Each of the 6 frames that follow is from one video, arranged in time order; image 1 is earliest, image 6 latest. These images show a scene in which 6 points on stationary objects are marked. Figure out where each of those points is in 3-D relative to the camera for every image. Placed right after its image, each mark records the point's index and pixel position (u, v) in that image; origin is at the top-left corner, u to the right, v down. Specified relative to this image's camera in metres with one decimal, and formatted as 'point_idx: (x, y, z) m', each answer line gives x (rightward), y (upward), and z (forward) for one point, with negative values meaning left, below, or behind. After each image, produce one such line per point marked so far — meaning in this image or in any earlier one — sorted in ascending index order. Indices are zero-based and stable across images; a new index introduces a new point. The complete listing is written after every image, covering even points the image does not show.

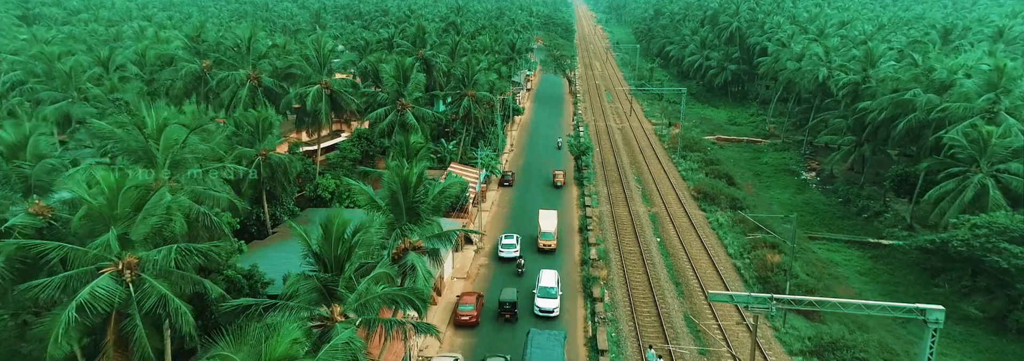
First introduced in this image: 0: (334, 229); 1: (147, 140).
0: (-4.1, -1.3, +13.4) m
1: (-9.0, +1.0, +14.6) m
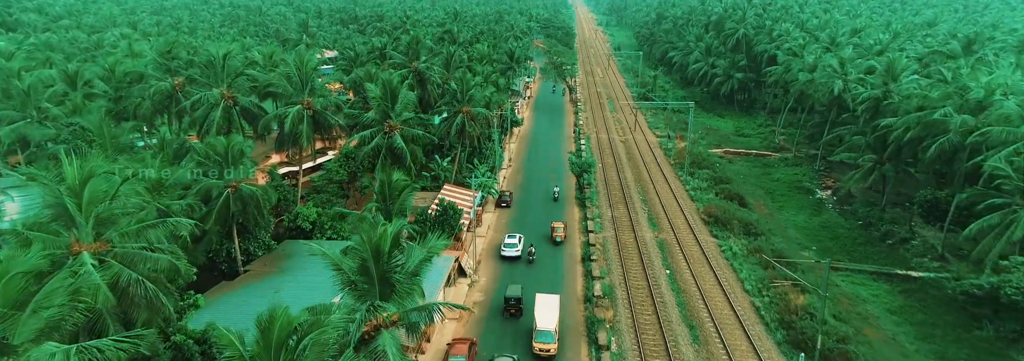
0: (-4.3, -2.6, +10.9) m
1: (-9.1, -0.3, +12.2) m
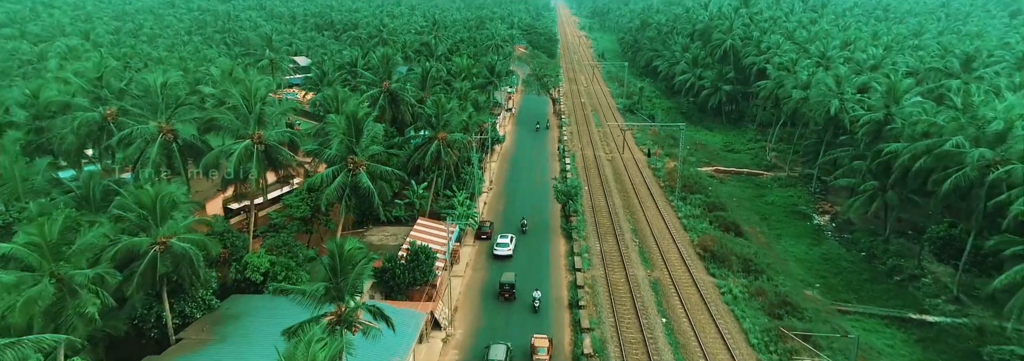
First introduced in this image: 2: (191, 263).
0: (-4.6, -4.3, +7.9) m
1: (-9.5, -2.0, +9.0) m
2: (-10.2, -2.6, +18.8) m
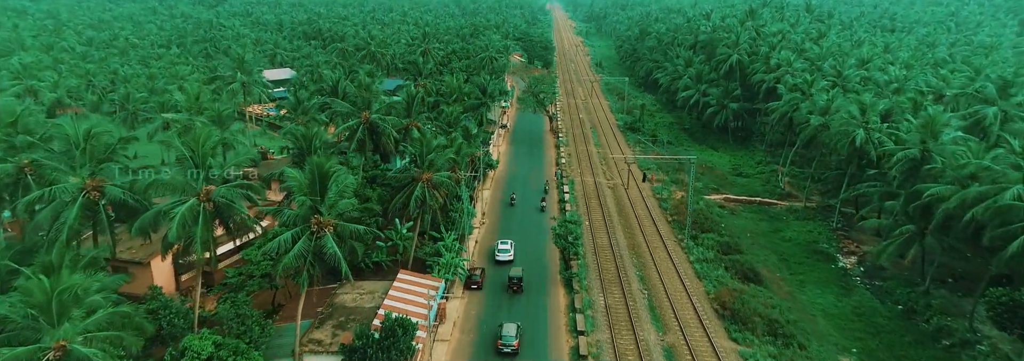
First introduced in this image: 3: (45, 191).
0: (-4.7, -6.5, +3.9) m
1: (-9.7, -4.2, +5.0) m
2: (-10.4, -4.8, +14.8) m
3: (-15.2, -0.3, +19.2) m
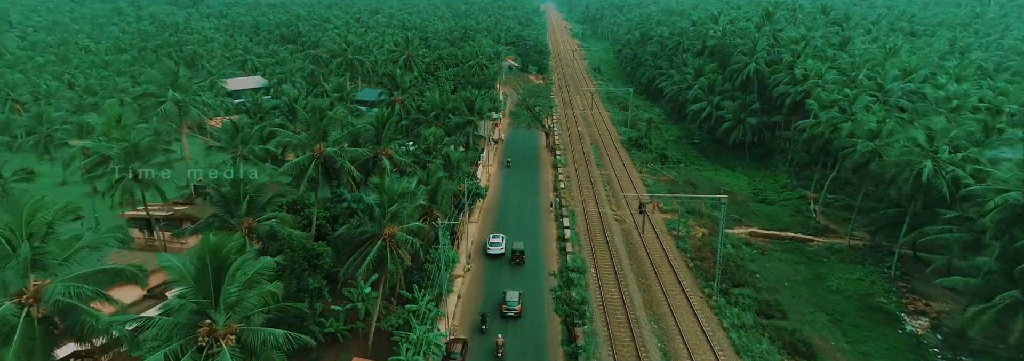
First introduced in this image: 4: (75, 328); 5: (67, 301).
0: (-4.9, -8.6, -3.1) m
1: (-9.8, -6.4, -2.1) m
2: (-10.6, -7.0, +7.7) m
3: (-15.5, -2.5, +12.1) m
4: (-10.4, -3.6, +14.1) m
5: (-10.4, -2.9, +13.8) m
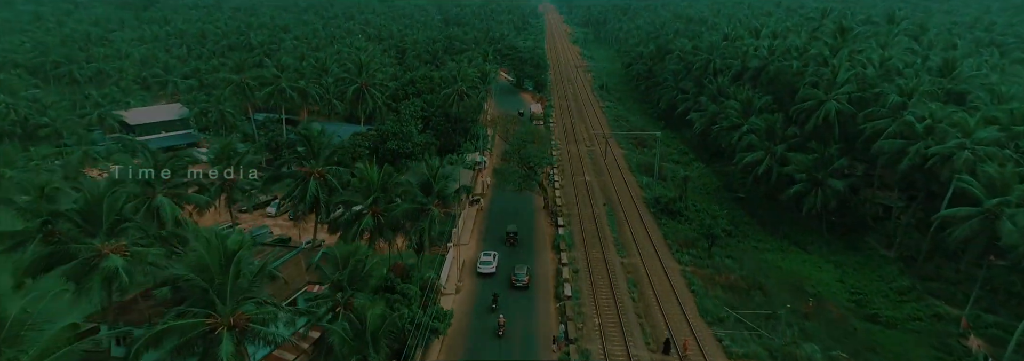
0: (-5.7, -14.2, -20.0) m
1: (-10.7, -11.9, -19.0) m
2: (-11.5, -12.6, -9.2) m
3: (-16.4, -8.1, -4.9) m
4: (-11.3, -9.2, -2.8) m
5: (-11.3, -8.5, -3.1) m
